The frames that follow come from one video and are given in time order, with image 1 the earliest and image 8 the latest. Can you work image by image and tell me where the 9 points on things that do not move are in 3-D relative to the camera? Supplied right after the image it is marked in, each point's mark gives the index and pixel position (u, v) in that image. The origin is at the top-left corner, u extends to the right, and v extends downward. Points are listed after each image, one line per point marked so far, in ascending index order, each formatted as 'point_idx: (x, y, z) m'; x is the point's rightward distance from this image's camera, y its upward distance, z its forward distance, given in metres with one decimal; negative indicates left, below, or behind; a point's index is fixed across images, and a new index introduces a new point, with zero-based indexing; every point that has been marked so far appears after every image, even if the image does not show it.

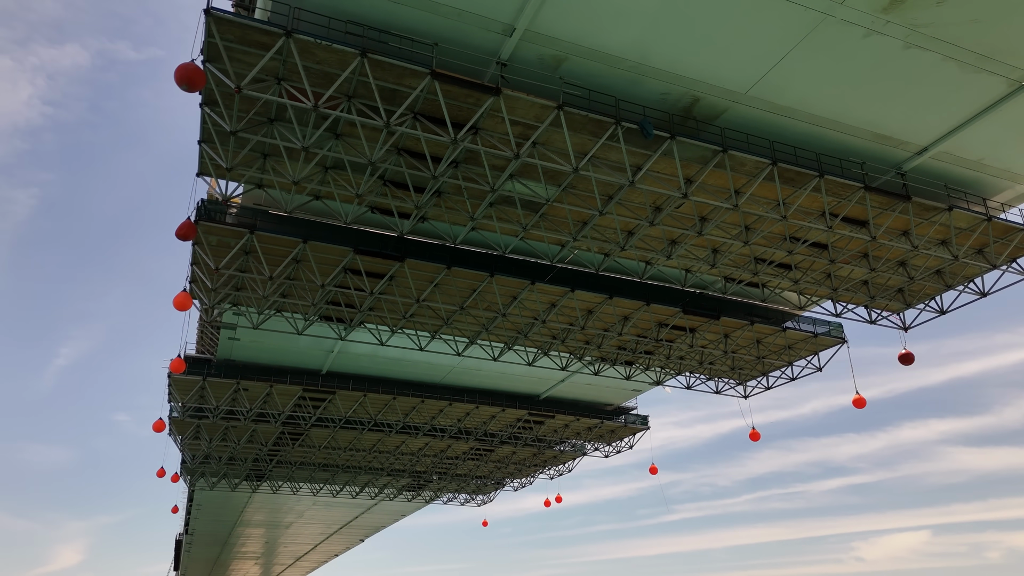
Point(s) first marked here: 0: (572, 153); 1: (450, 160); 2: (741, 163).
0: (+1.4, +3.0, +16.7) m
1: (-1.4, +2.9, +16.5) m
2: (+5.6, +3.0, +17.9) m
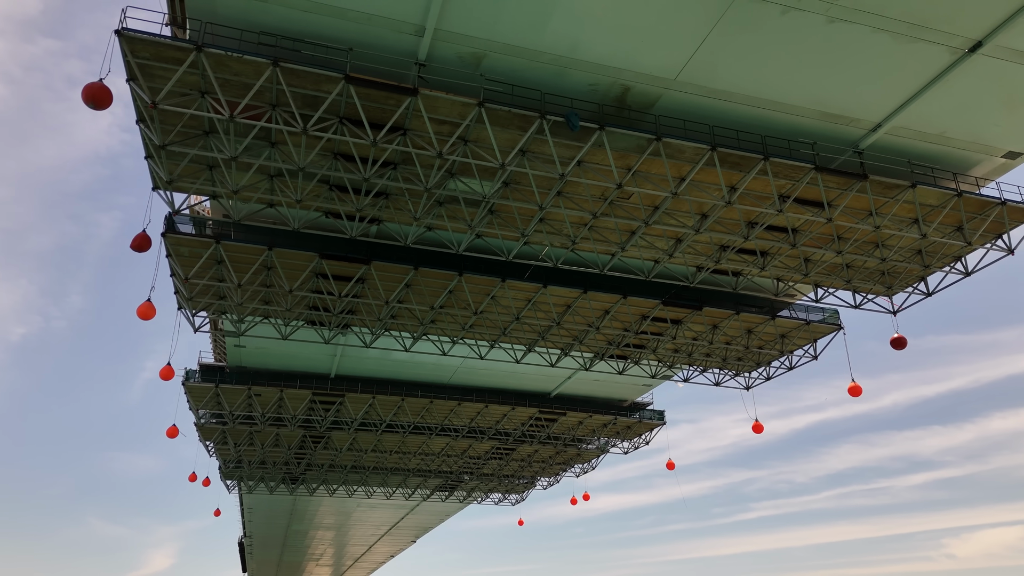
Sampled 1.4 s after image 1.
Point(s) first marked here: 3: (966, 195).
0: (-0.2, +3.1, +16.8) m
1: (-3.0, +2.9, +16.8) m
2: (+4.1, +3.3, +17.6) m
3: (+12.0, +2.5, +19.4) m
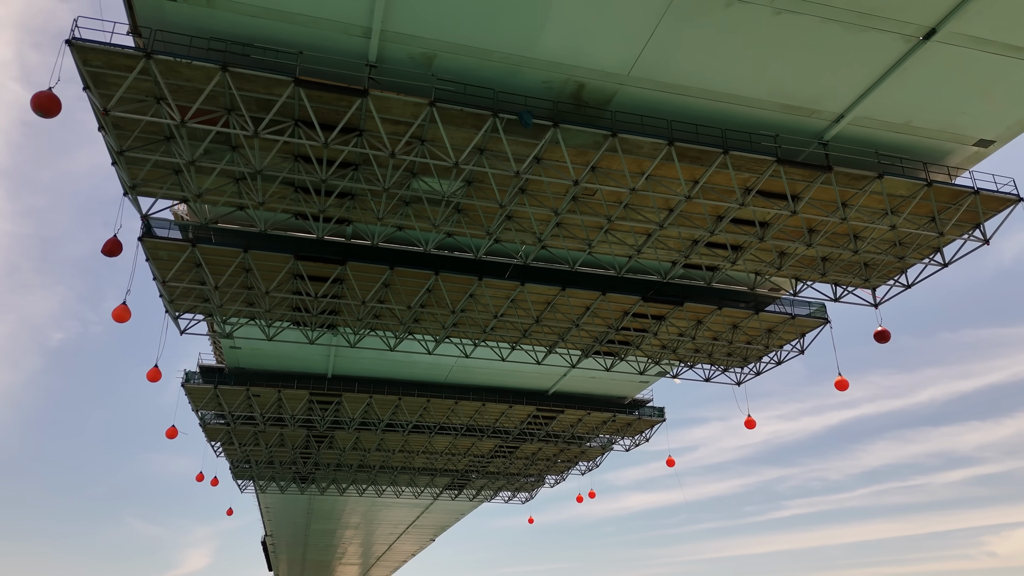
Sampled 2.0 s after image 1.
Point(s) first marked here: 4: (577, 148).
0: (-1.3, +3.2, +16.9) m
1: (-4.1, +2.9, +17.1) m
2: (+3.0, +3.4, +17.6) m
3: (+11.1, +2.7, +19.1) m
4: (+1.6, +3.4, +17.7) m
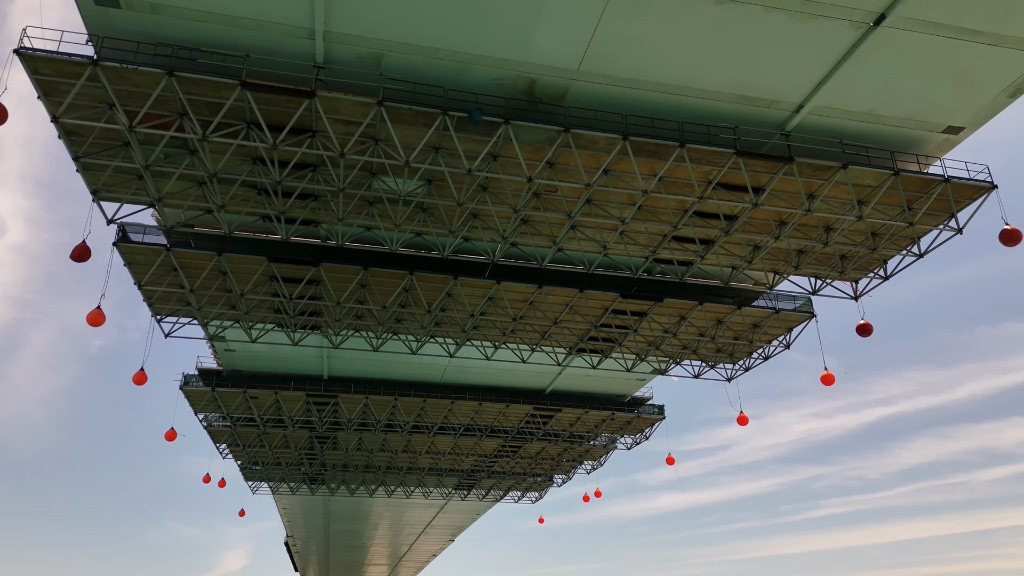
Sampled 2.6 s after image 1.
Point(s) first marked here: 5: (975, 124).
0: (-2.4, +3.2, +17.0) m
1: (-5.2, +2.9, +17.2) m
2: (+1.9, +3.5, +17.5) m
3: (+10.0, +2.9, +18.7) m
4: (+0.5, +3.5, +17.7) m
5: (+11.6, +4.1, +18.4) m
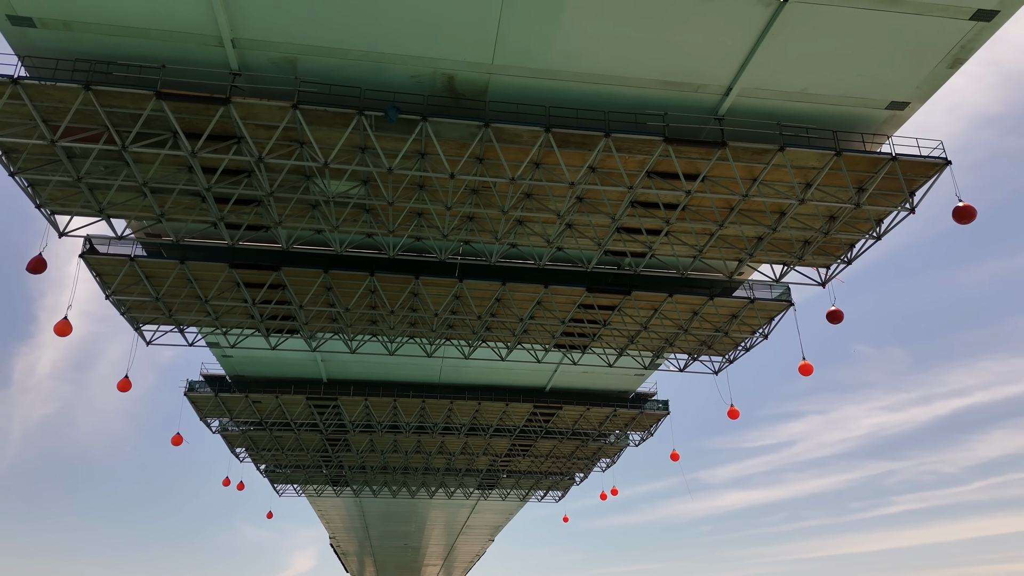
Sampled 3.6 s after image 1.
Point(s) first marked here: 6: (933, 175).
0: (-4.3, +3.2, +17.2) m
1: (-7.0, +2.8, +17.6) m
2: (+0.1, +3.7, +17.4) m
3: (+8.2, +3.3, +18.1) m
4: (-1.4, +3.6, +17.6) m
5: (+9.8, +4.6, +17.6) m
6: (+10.8, +2.9, +18.7) m
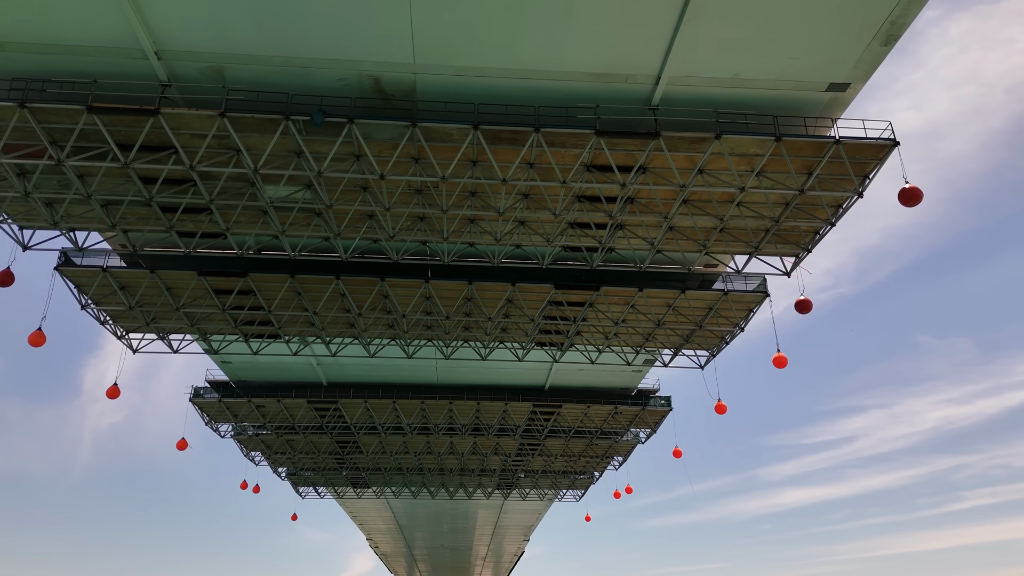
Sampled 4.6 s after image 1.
0: (-5.9, +3.1, +17.5) m
1: (-8.7, +2.6, +18.0) m
2: (-1.6, +3.7, +17.4) m
3: (+6.6, +3.6, +17.6) m
4: (-3.0, +3.6, +17.8) m
5: (+8.1, +4.9, +17.0) m
6: (+9.2, +3.2, +18.1) m
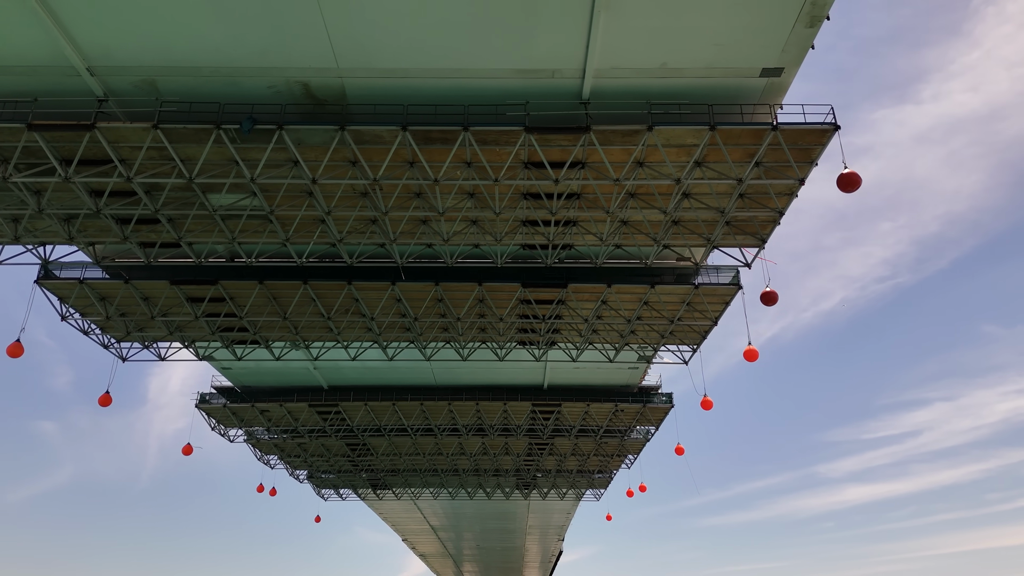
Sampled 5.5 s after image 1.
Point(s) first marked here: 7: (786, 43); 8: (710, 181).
0: (-7.6, +3.0, +17.8) m
1: (-10.3, +2.4, +18.5) m
2: (-3.3, +3.6, +17.5) m
3: (+4.9, +3.8, +17.2) m
4: (-4.7, +3.5, +17.9) m
5: (+6.3, +5.1, +16.6) m
6: (+7.5, +3.5, +17.6) m
7: (+6.0, +5.4, +16.1) m
8: (+5.2, +2.7, +18.7) m
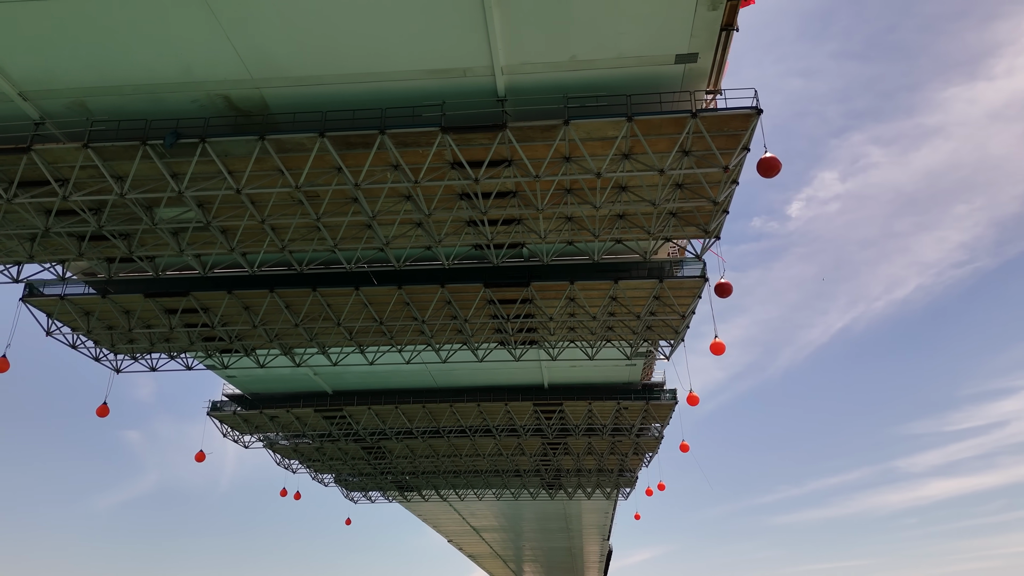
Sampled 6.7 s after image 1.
0: (-9.5, +2.7, +18.4) m
1: (-12.1, +2.0, +19.3) m
2: (-5.3, +3.5, +17.7) m
3: (+2.9, +3.9, +16.8) m
4: (-6.6, +3.3, +18.3) m
5: (+4.2, +5.3, +16.1) m
6: (+5.5, +3.7, +17.0) m
7: (+3.9, +5.6, +15.6) m
8: (+3.3, +2.9, +18.3) m
